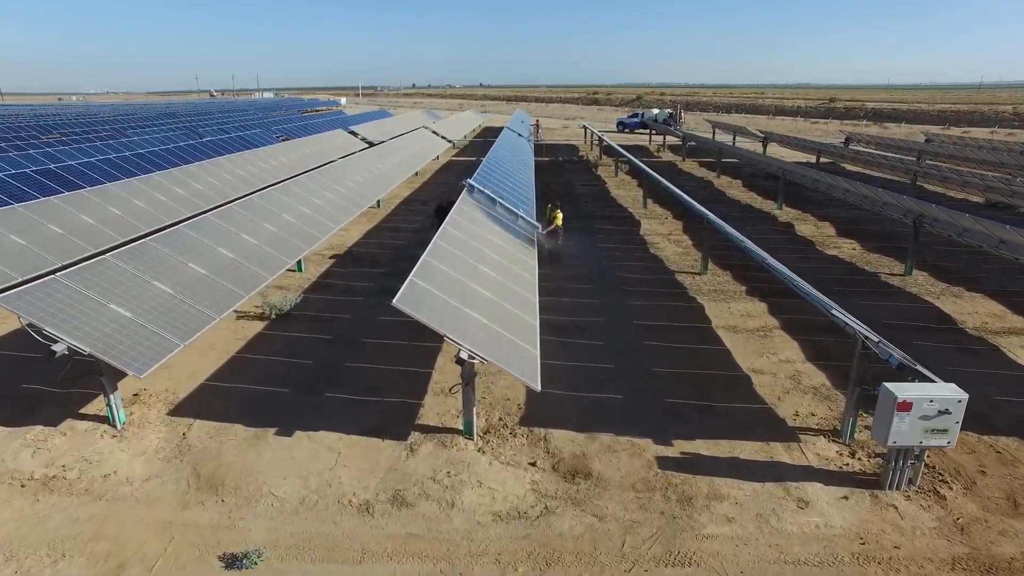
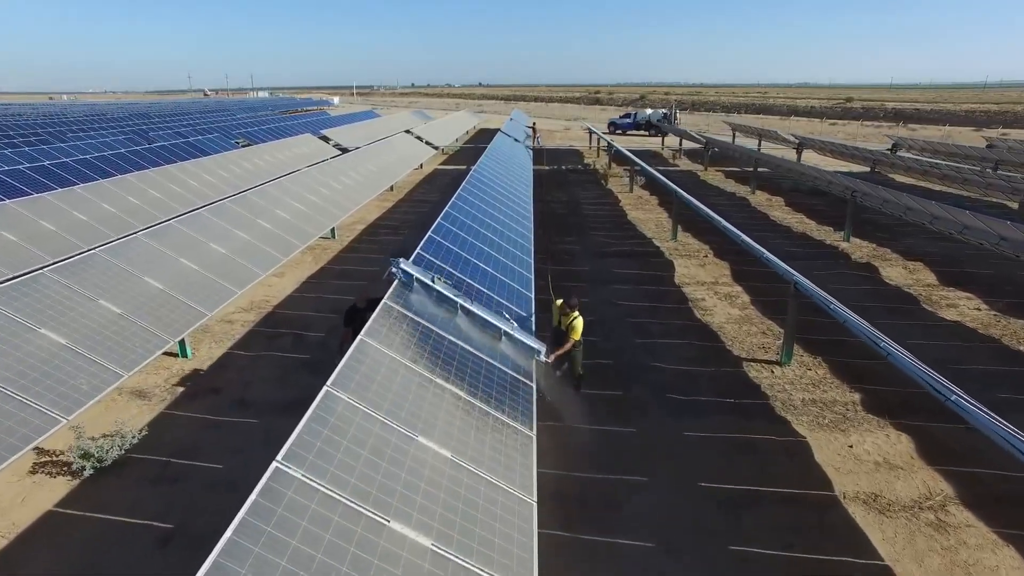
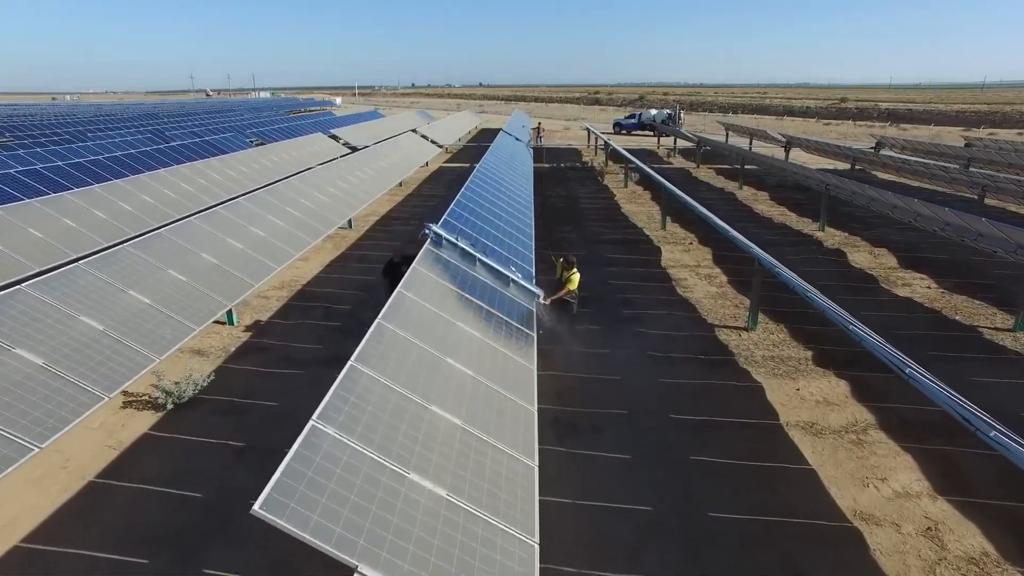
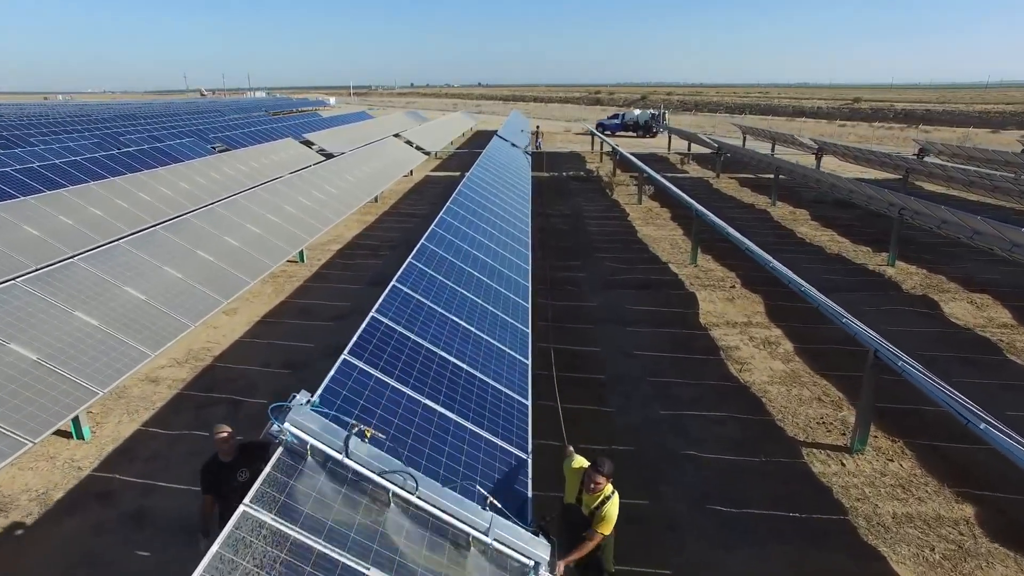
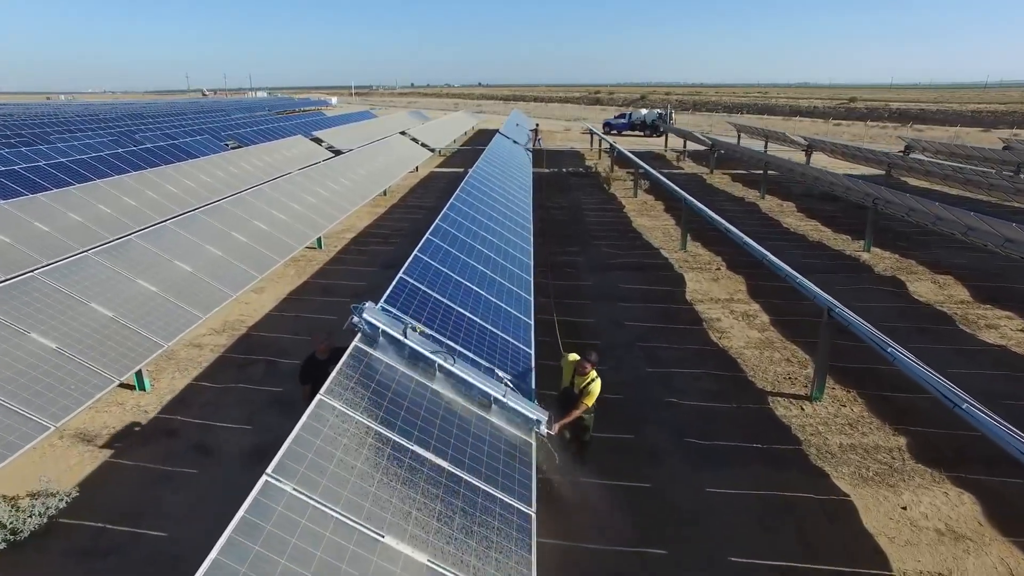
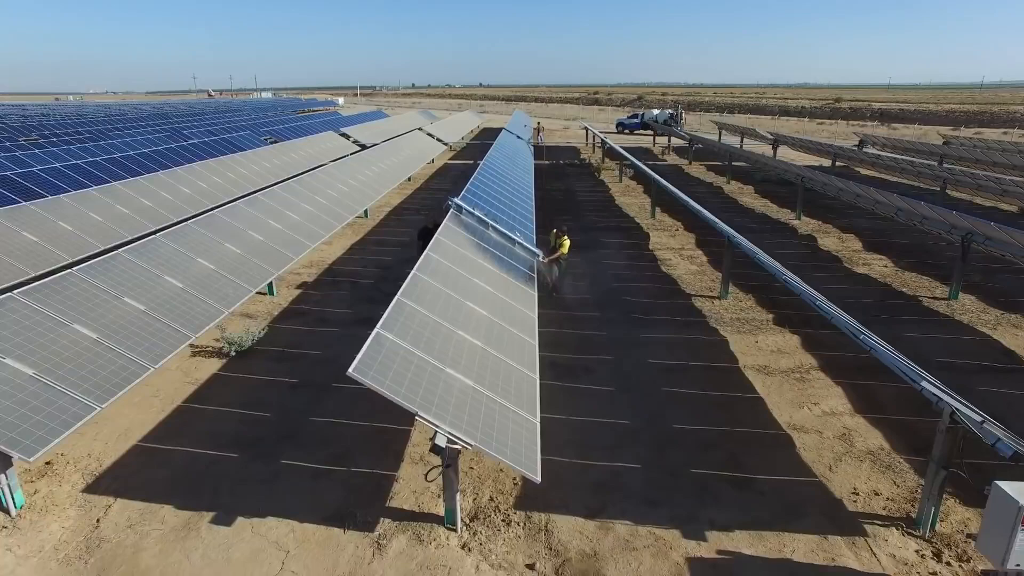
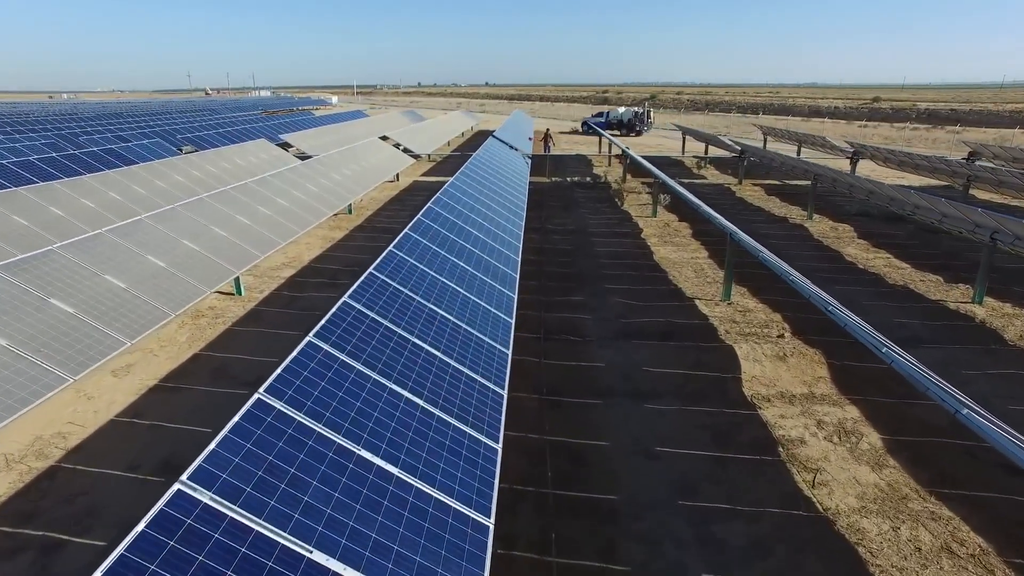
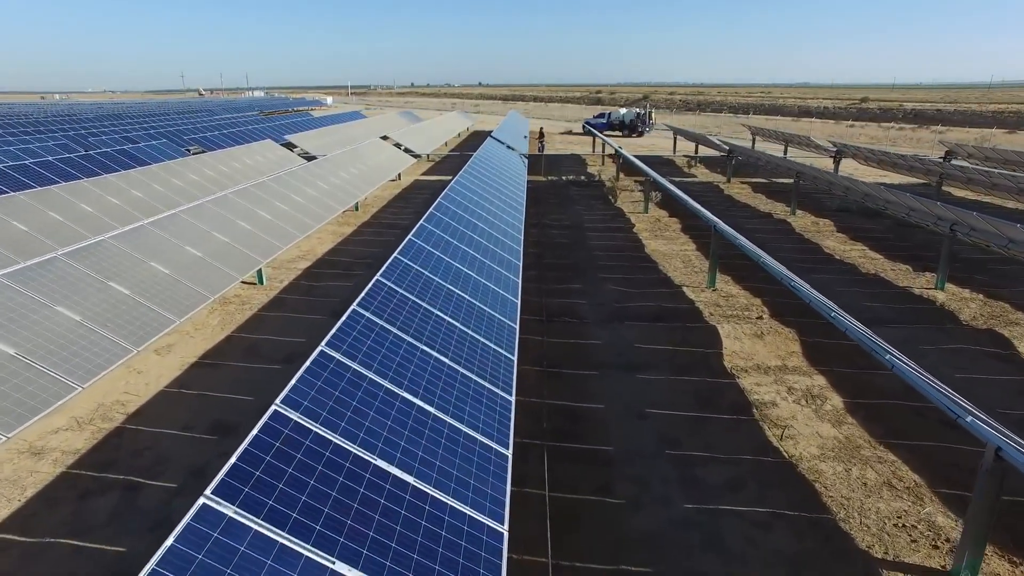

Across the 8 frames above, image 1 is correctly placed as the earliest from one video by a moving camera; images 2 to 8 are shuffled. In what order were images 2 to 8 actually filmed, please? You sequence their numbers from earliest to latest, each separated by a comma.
6, 3, 2, 5, 4, 8, 7
